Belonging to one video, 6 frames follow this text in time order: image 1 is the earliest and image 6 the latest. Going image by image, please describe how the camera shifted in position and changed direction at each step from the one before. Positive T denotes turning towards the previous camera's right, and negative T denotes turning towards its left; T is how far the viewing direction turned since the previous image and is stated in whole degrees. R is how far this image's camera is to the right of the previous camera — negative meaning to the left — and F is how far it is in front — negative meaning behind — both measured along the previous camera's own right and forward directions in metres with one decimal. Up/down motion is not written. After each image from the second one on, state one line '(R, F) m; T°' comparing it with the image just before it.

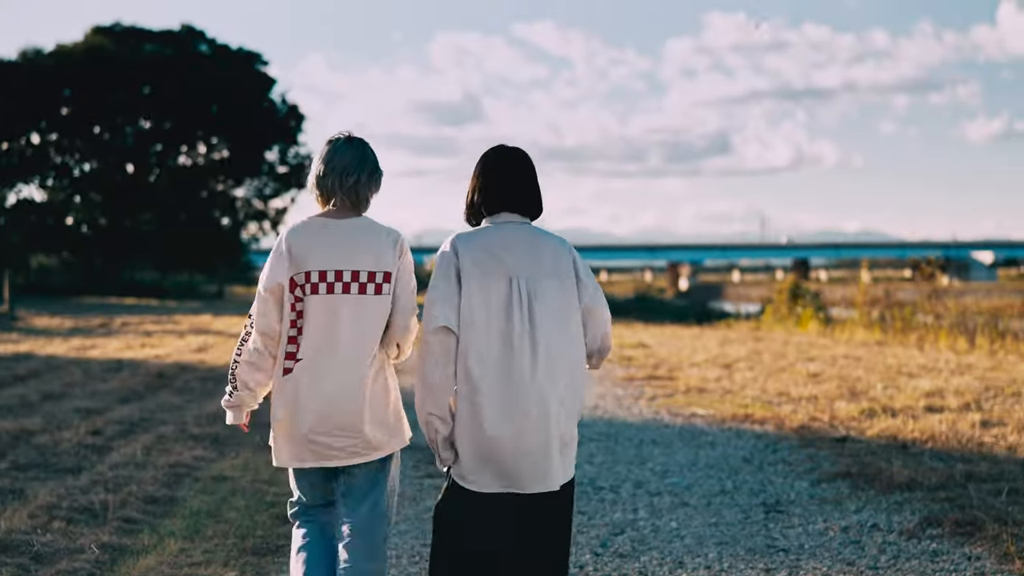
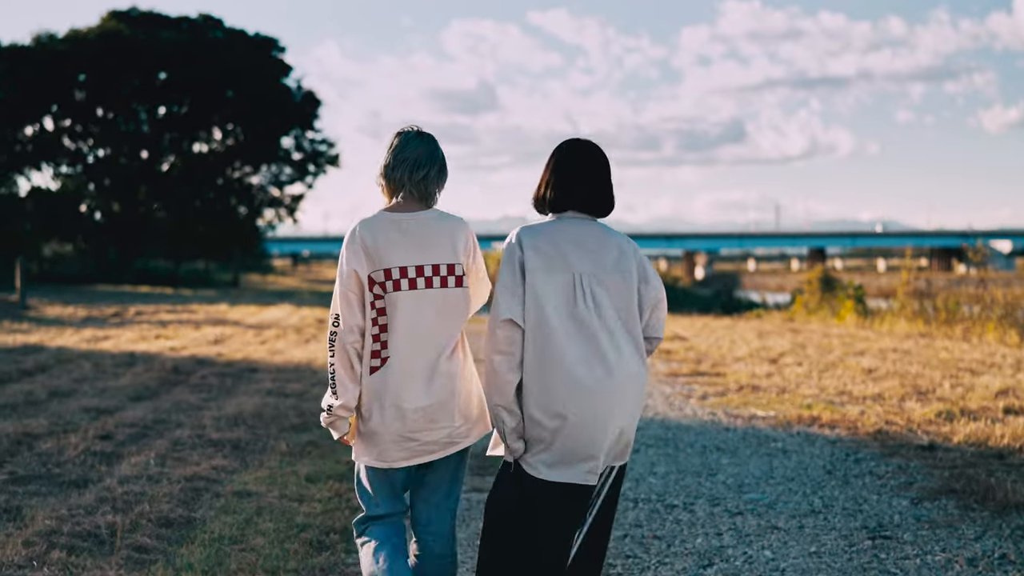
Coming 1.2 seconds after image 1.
(-0.3, +0.7) m; -1°
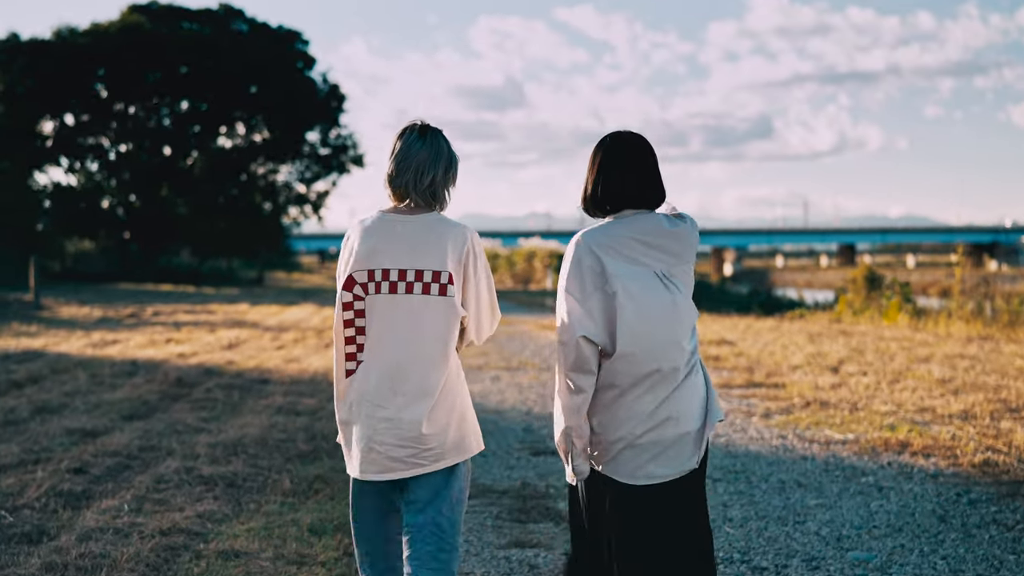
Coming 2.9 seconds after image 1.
(-0.1, +1.0) m; -2°
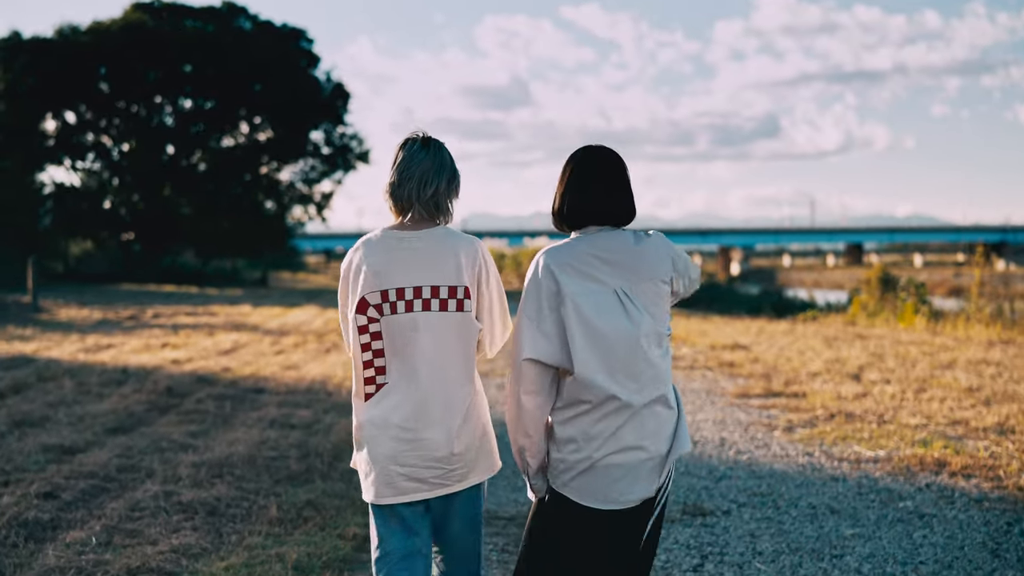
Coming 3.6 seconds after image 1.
(0.0, +0.5) m; 0°
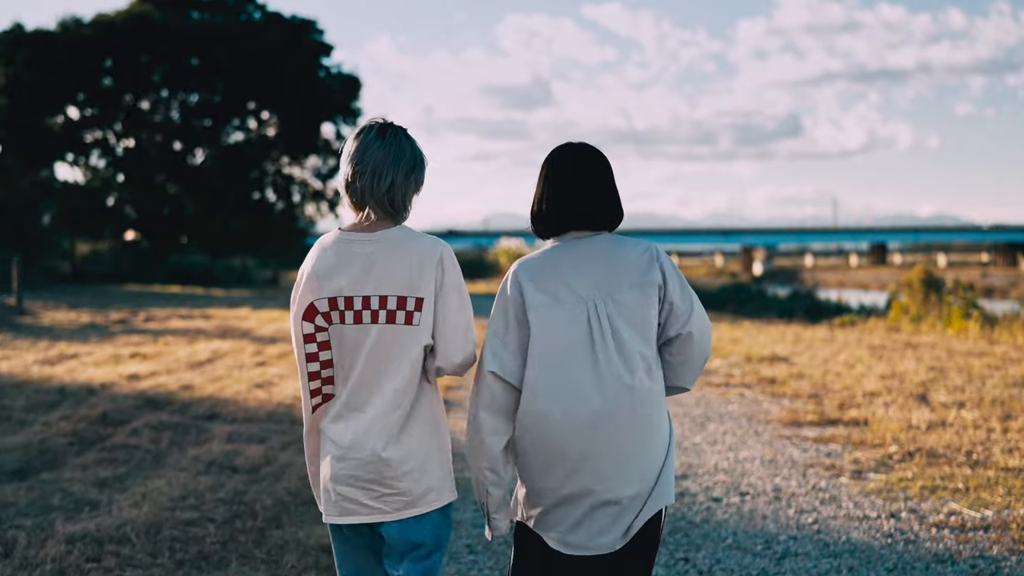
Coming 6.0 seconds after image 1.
(+0.1, +1.6) m; -1°
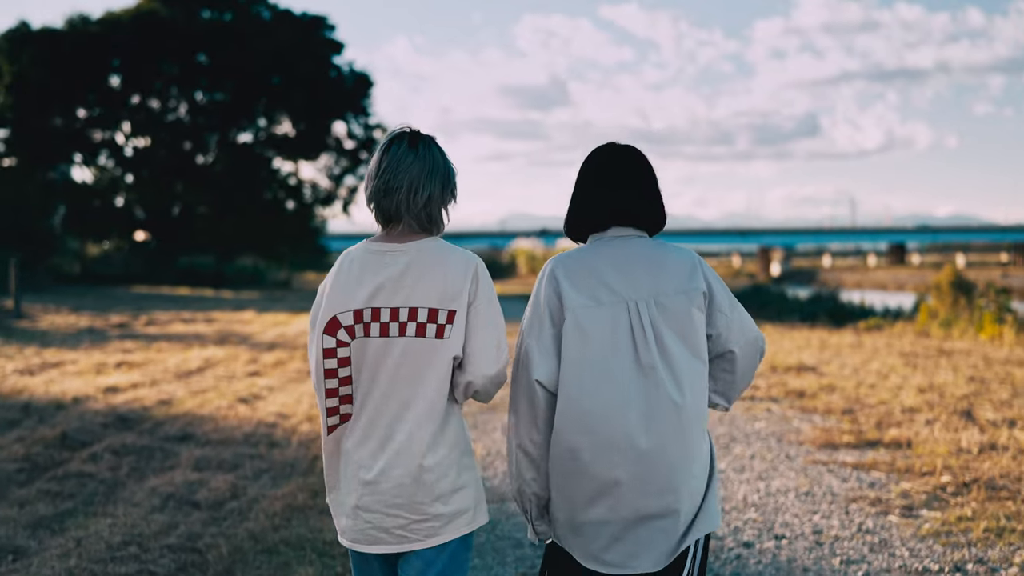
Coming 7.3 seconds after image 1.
(+0.1, +0.8) m; -1°
